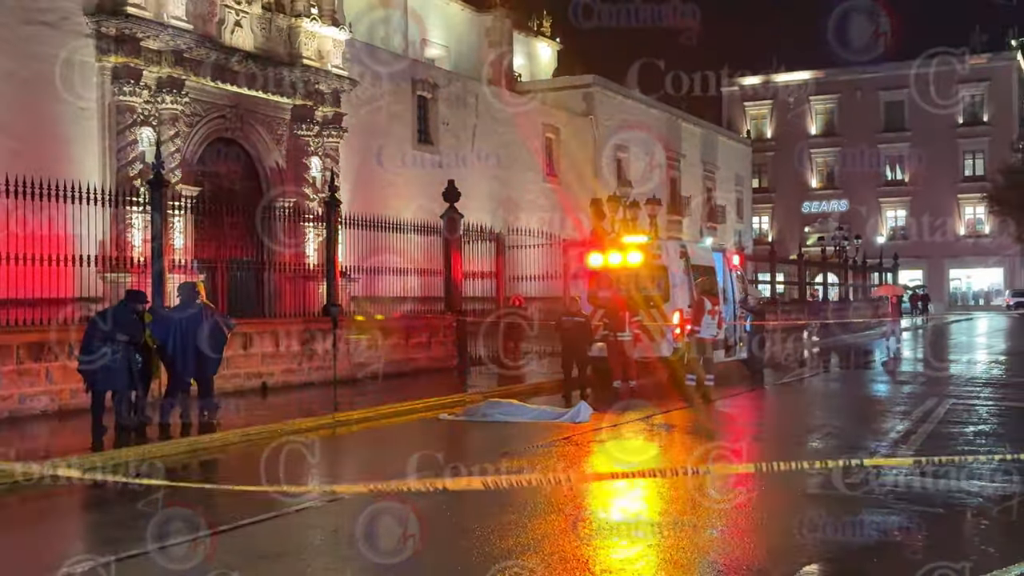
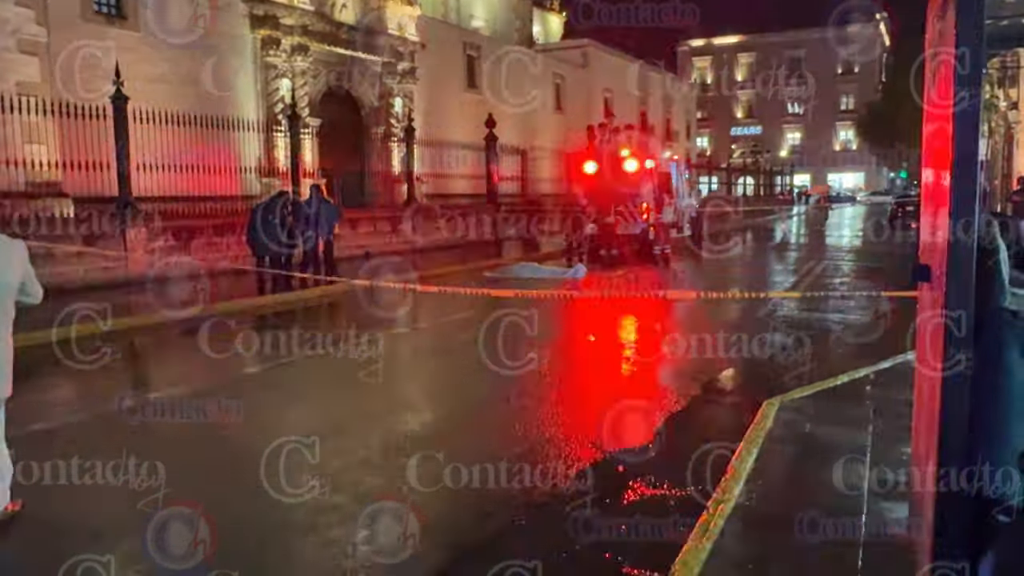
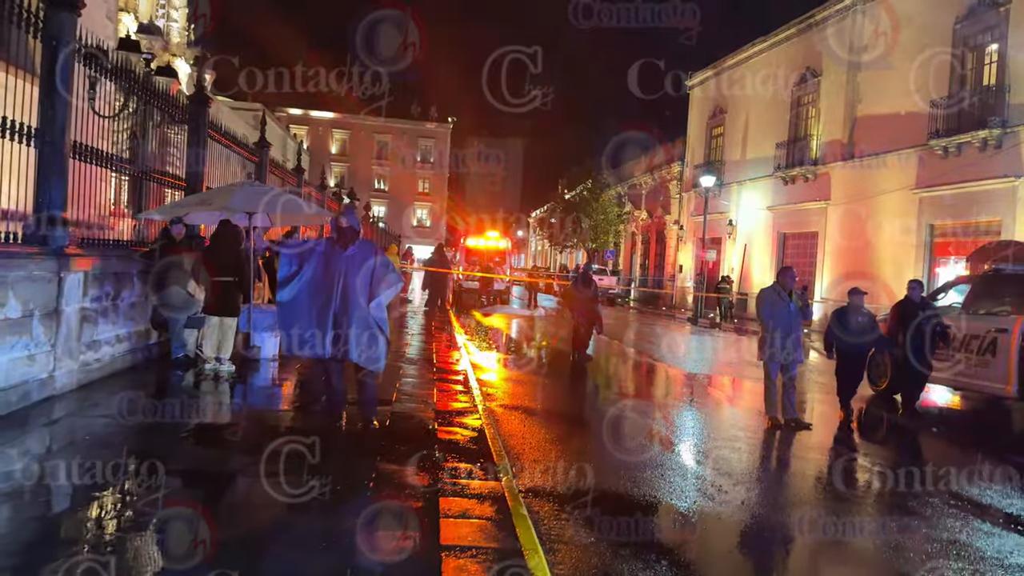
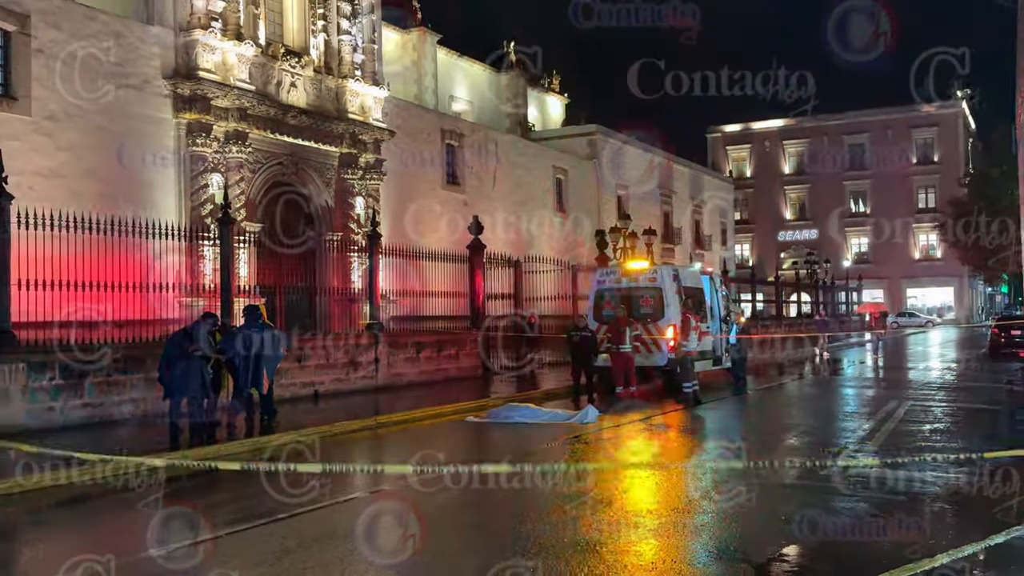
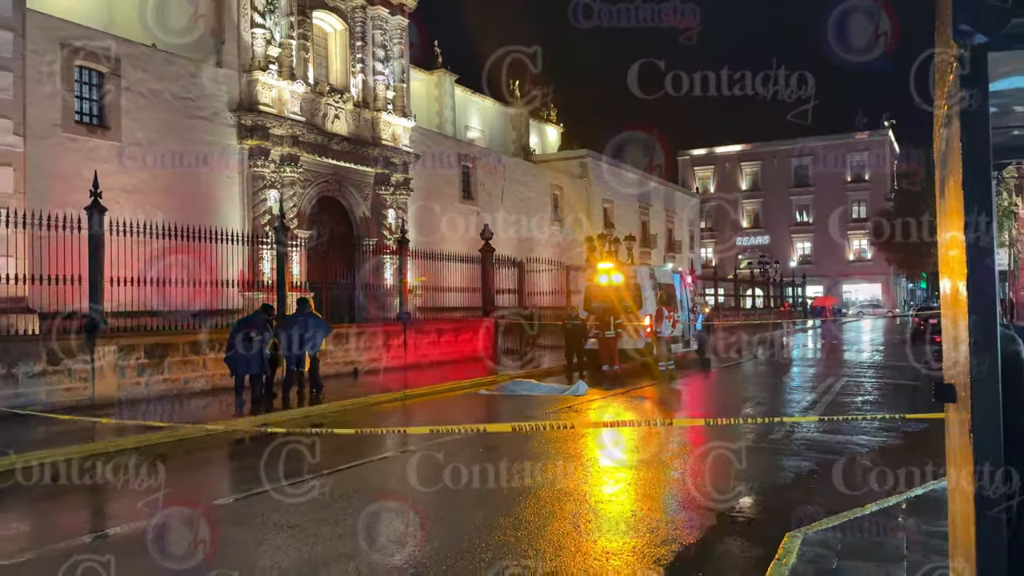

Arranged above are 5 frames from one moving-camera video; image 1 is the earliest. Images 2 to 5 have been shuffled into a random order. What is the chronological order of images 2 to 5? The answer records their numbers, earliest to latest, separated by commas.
4, 5, 2, 3
